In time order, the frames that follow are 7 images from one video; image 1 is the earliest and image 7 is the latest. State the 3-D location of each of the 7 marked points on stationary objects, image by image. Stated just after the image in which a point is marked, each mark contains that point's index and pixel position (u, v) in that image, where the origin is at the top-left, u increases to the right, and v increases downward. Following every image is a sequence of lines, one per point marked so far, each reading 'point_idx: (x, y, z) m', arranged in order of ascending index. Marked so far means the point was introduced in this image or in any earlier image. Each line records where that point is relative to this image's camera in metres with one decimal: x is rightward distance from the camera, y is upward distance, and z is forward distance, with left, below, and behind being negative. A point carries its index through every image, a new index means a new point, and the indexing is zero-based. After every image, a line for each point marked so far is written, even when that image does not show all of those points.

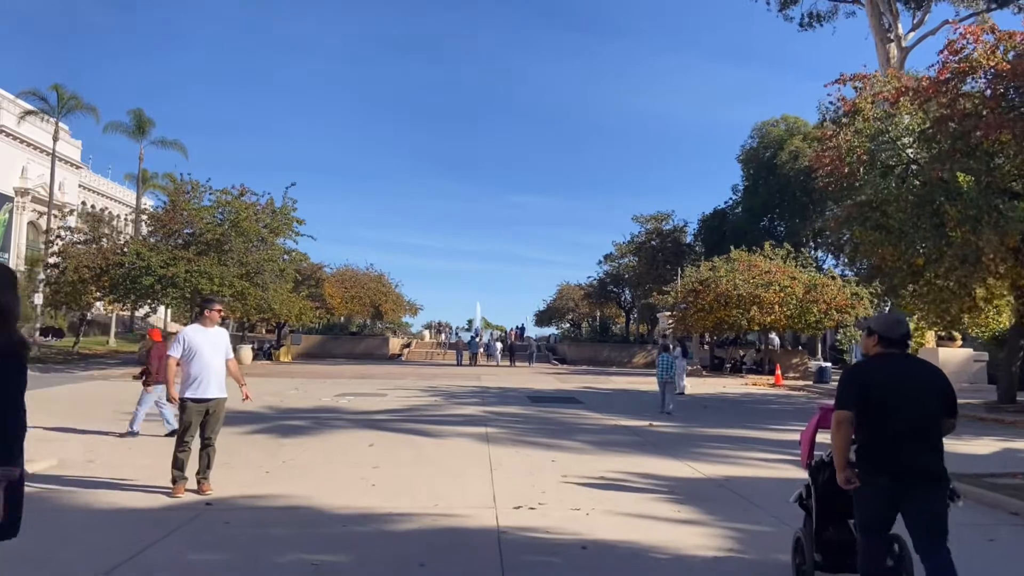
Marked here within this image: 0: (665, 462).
0: (+1.9, -2.2, +9.9) m
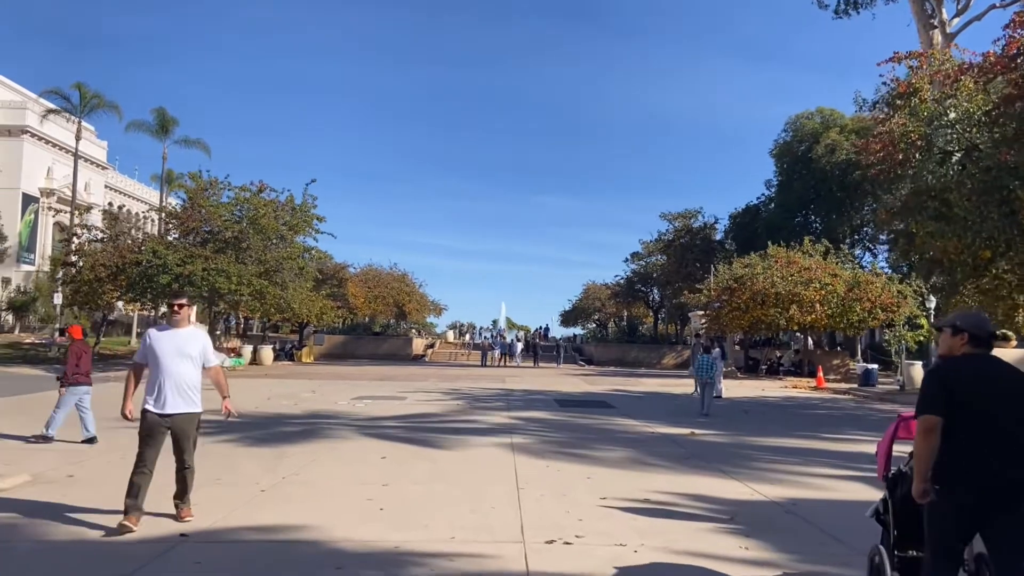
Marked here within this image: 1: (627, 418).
0: (+2.2, -2.1, +8.7) m
1: (+2.3, -2.5, +15.9) m
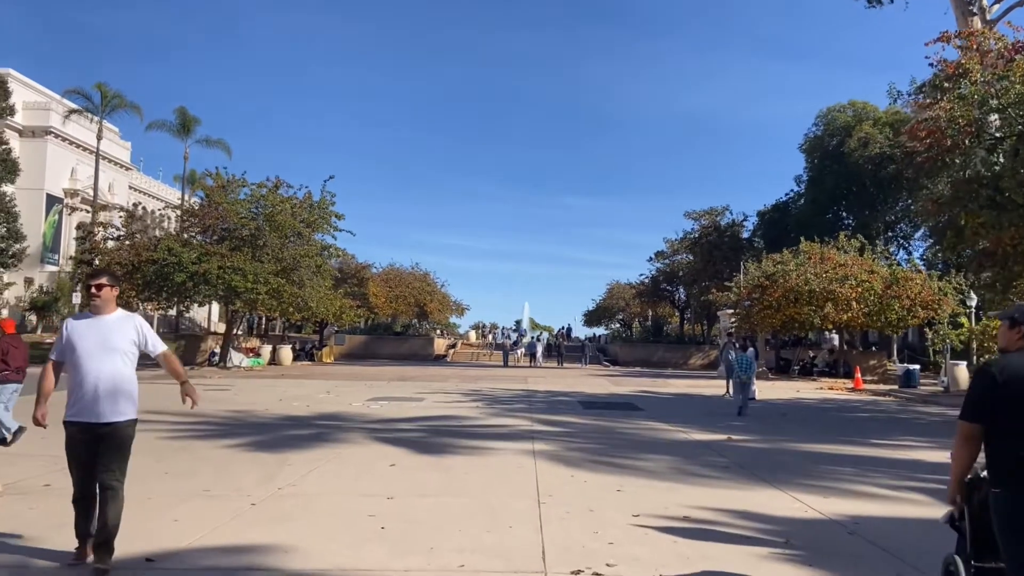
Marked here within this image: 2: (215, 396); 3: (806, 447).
0: (+2.4, -2.0, +7.7) m
1: (+2.7, -2.4, +14.9) m
2: (-7.0, -2.5, +19.2) m
3: (+4.1, -2.2, +11.5) m
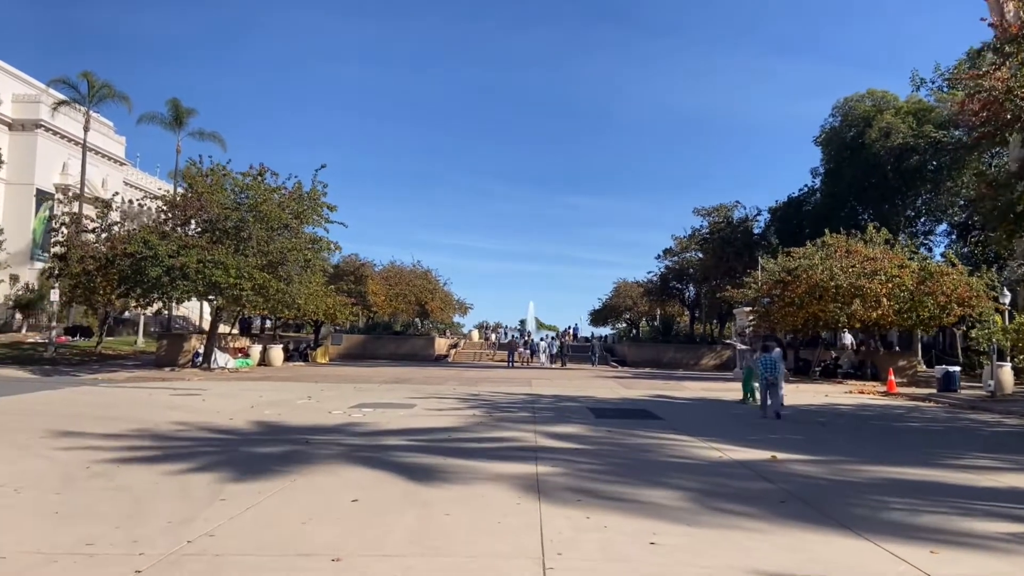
0: (+2.4, -1.8, +5.6) m
1: (+2.7, -2.3, +12.8) m
2: (-6.9, -2.4, +17.2) m
3: (+4.1, -2.1, +9.4) m
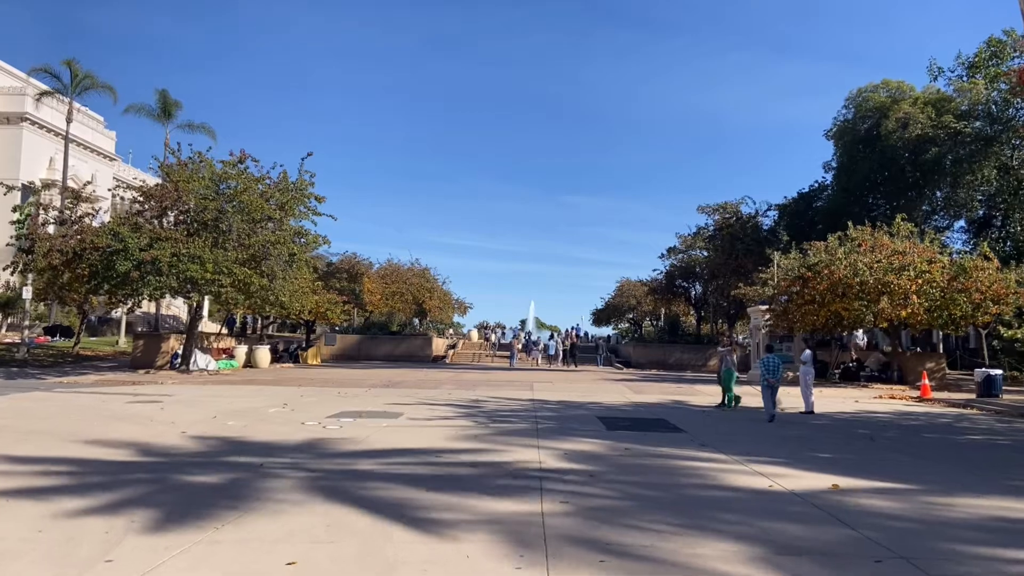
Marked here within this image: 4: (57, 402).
0: (+2.3, -1.7, +3.7) m
1: (+2.7, -2.2, +10.9) m
2: (-6.9, -2.2, +15.3) m
3: (+4.1, -2.0, +7.5) m
4: (-9.3, -2.3, +16.8) m
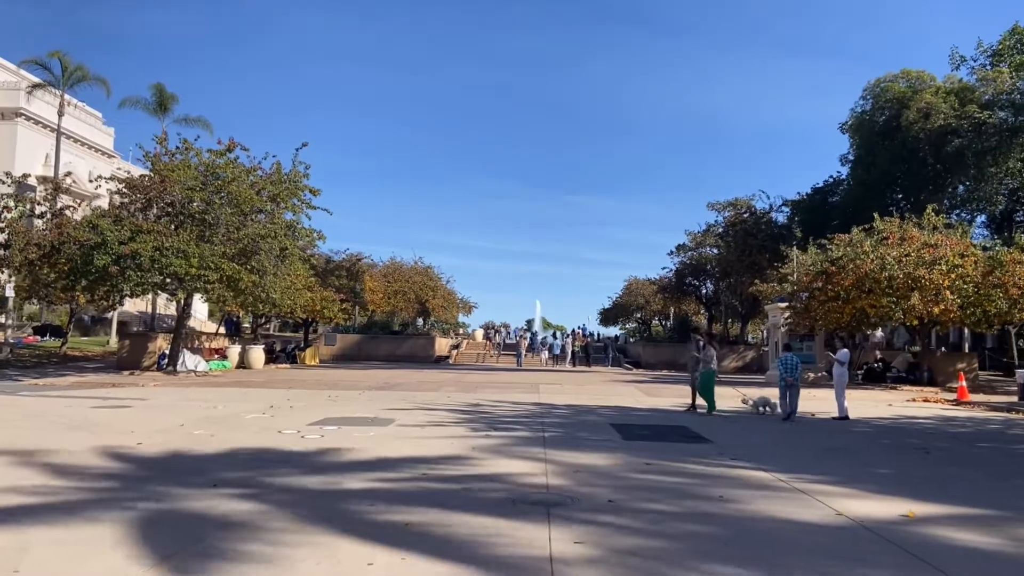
0: (+2.3, -1.6, +2.1) m
1: (+2.7, -2.0, +9.3) m
2: (-6.9, -2.1, +13.8) m
3: (+4.1, -1.9, +5.9) m
4: (-9.2, -2.2, +15.3) m
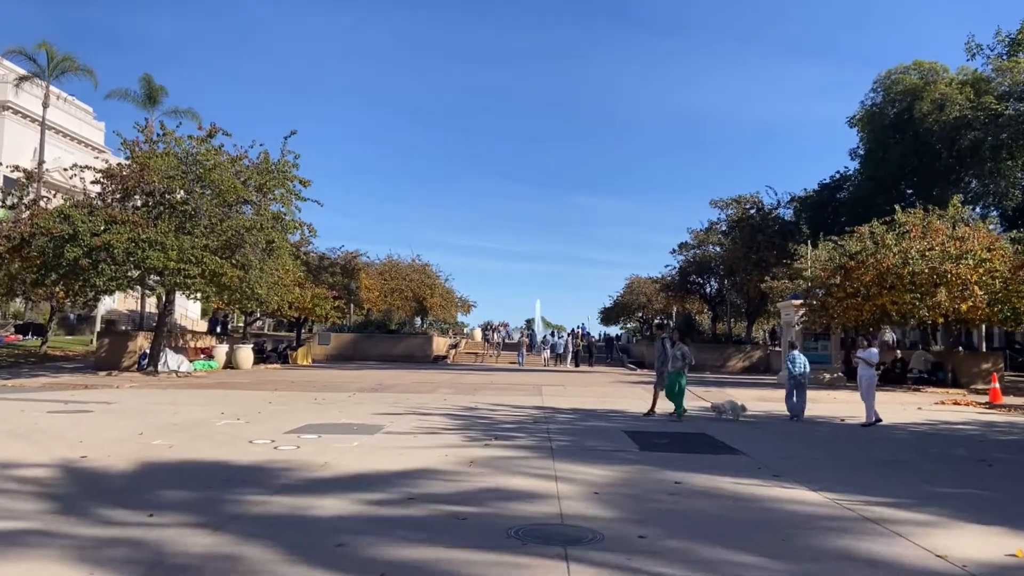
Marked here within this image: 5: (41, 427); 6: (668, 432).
0: (+2.4, -1.5, +0.7) m
1: (+2.8, -1.9, +7.9) m
2: (-6.8, -2.0, +12.4) m
3: (+4.2, -1.7, +4.5) m
4: (-9.2, -2.1, +13.9) m
5: (-6.7, -2.0, +11.6) m
6: (+2.3, -2.1, +12.2) m
